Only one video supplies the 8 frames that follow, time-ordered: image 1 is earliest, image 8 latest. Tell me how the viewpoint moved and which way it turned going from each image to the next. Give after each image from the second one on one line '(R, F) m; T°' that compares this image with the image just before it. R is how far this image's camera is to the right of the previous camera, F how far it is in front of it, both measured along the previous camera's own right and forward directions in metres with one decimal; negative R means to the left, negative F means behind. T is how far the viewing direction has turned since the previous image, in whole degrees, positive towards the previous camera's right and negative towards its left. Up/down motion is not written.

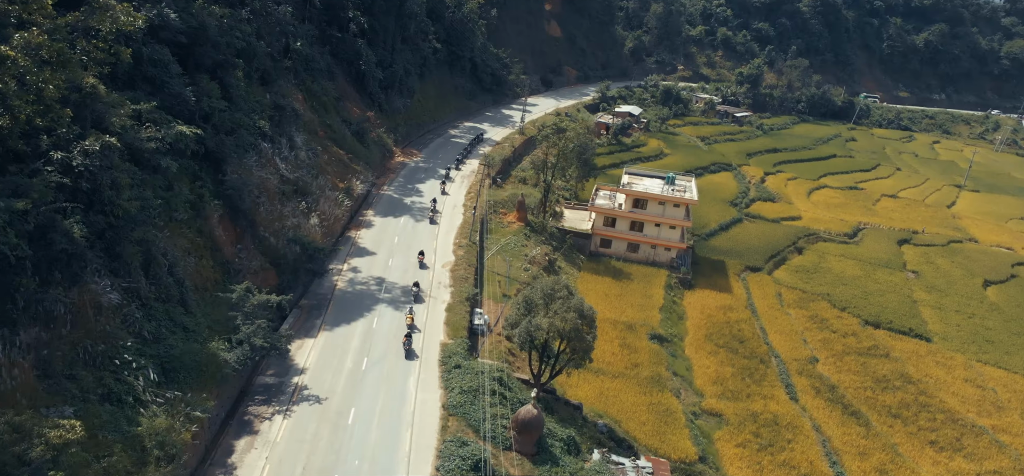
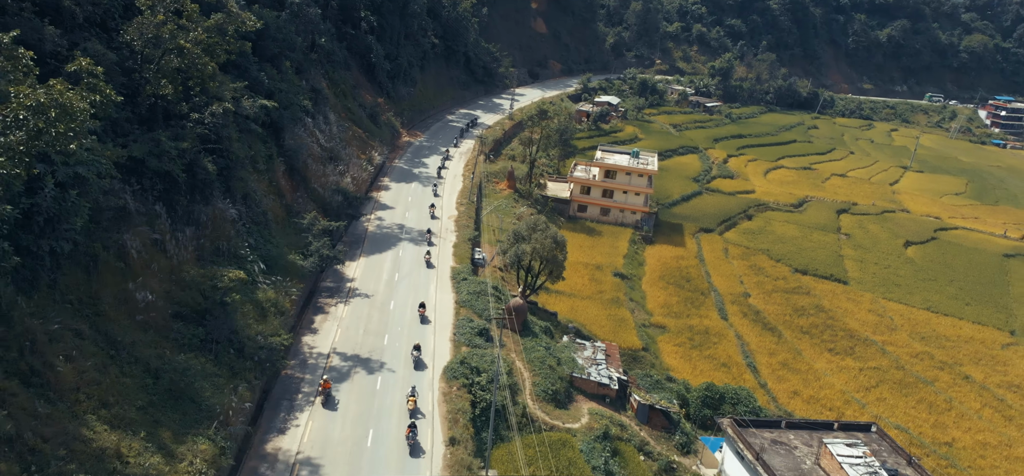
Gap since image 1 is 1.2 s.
(-0.2, -10.7) m; +1°
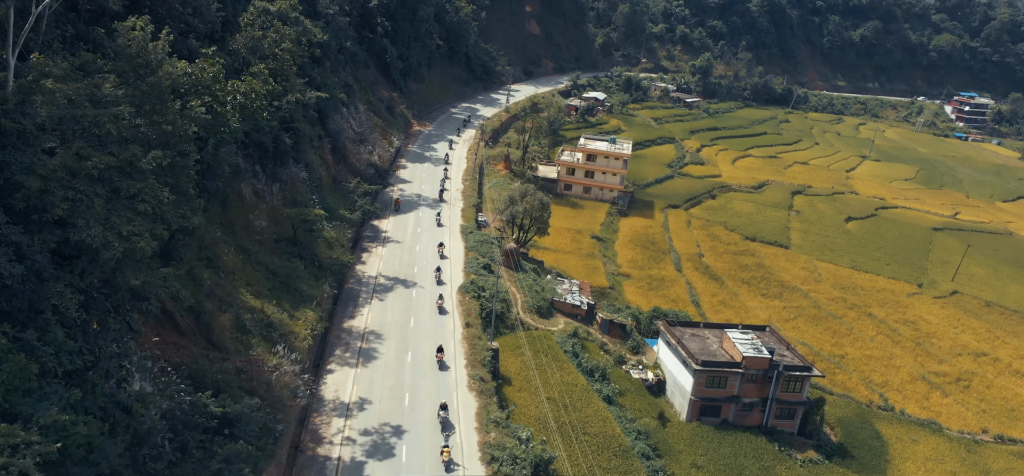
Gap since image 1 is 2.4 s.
(0.0, -12.1) m; 0°
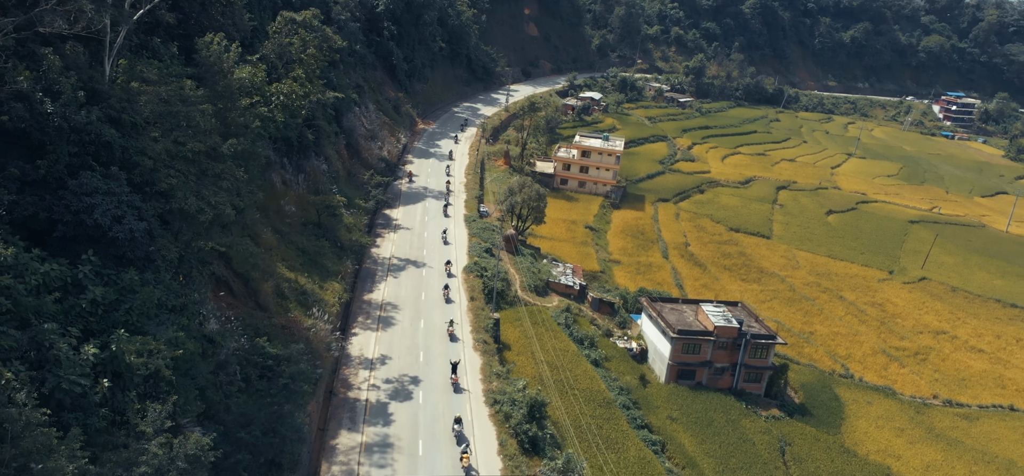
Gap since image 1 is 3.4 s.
(0.0, -5.1) m; 0°
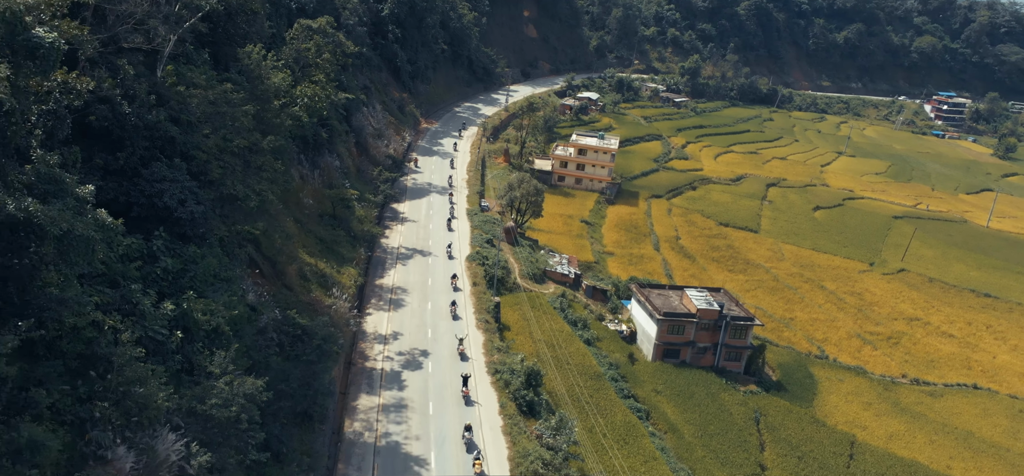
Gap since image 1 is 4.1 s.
(0.0, -3.9) m; 0°
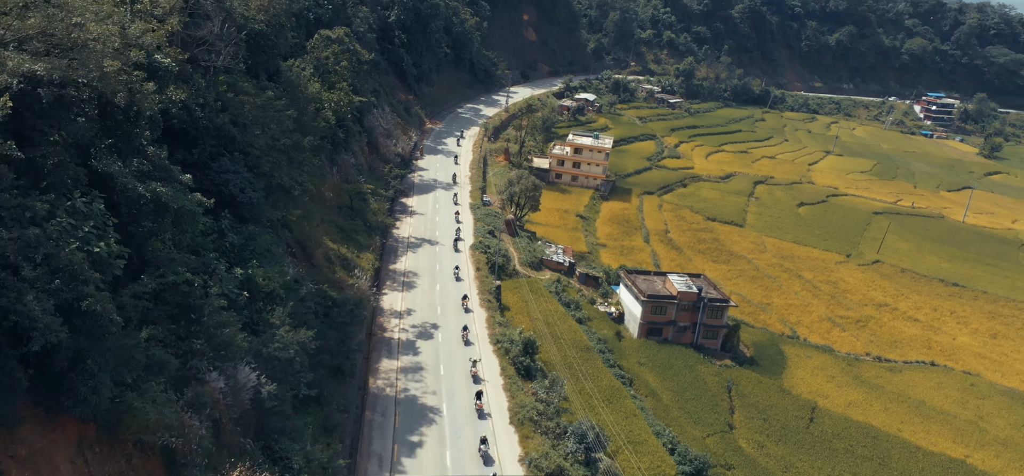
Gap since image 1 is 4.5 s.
(0.0, -5.4) m; 0°
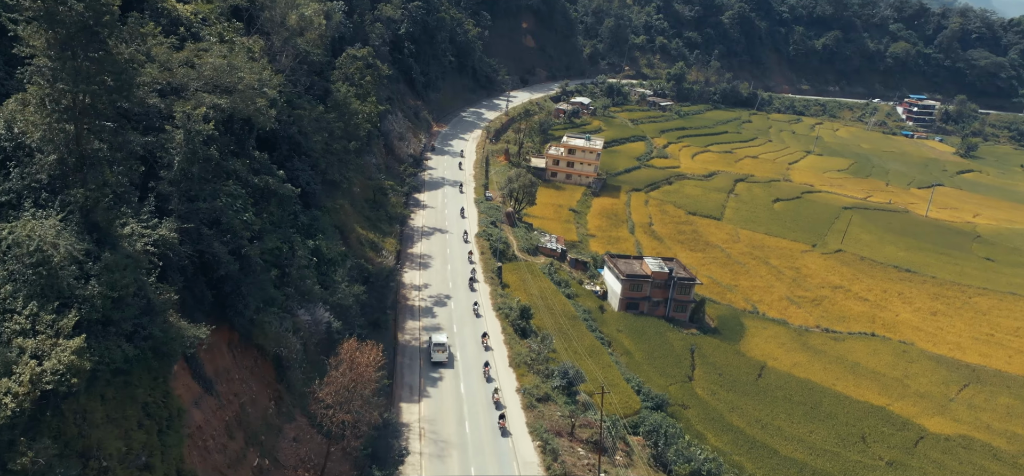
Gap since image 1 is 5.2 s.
(+0.1, -9.6) m; 0°
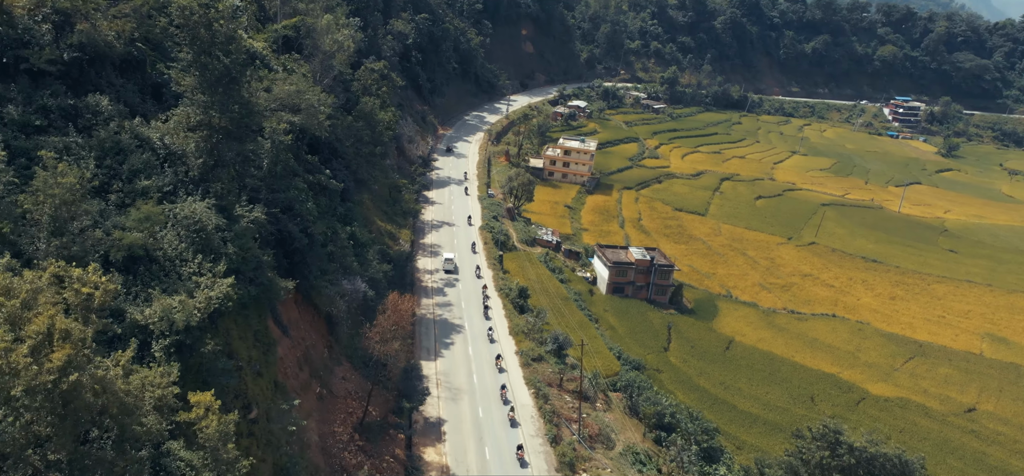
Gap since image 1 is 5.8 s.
(+0.1, -8.4) m; 0°
